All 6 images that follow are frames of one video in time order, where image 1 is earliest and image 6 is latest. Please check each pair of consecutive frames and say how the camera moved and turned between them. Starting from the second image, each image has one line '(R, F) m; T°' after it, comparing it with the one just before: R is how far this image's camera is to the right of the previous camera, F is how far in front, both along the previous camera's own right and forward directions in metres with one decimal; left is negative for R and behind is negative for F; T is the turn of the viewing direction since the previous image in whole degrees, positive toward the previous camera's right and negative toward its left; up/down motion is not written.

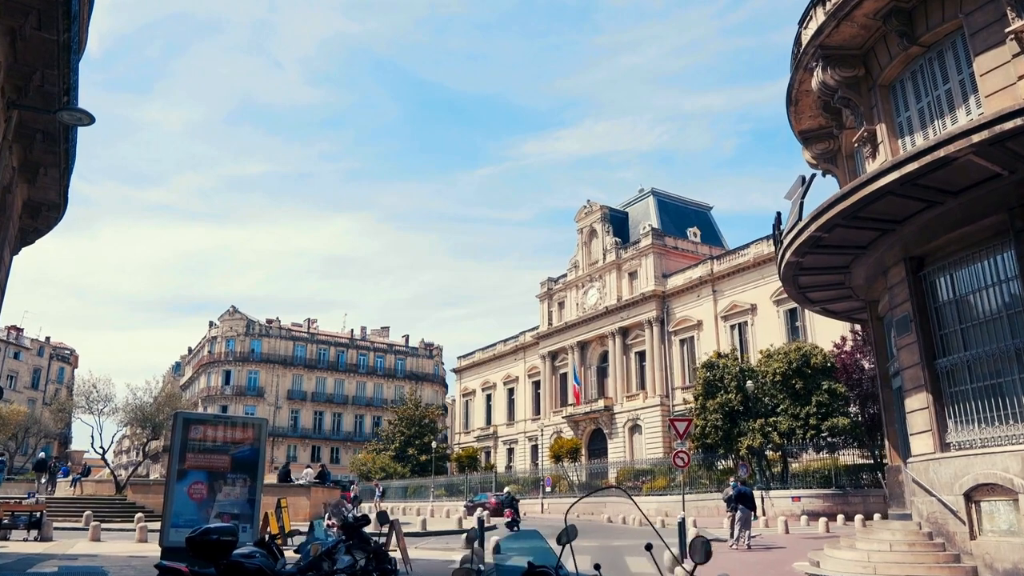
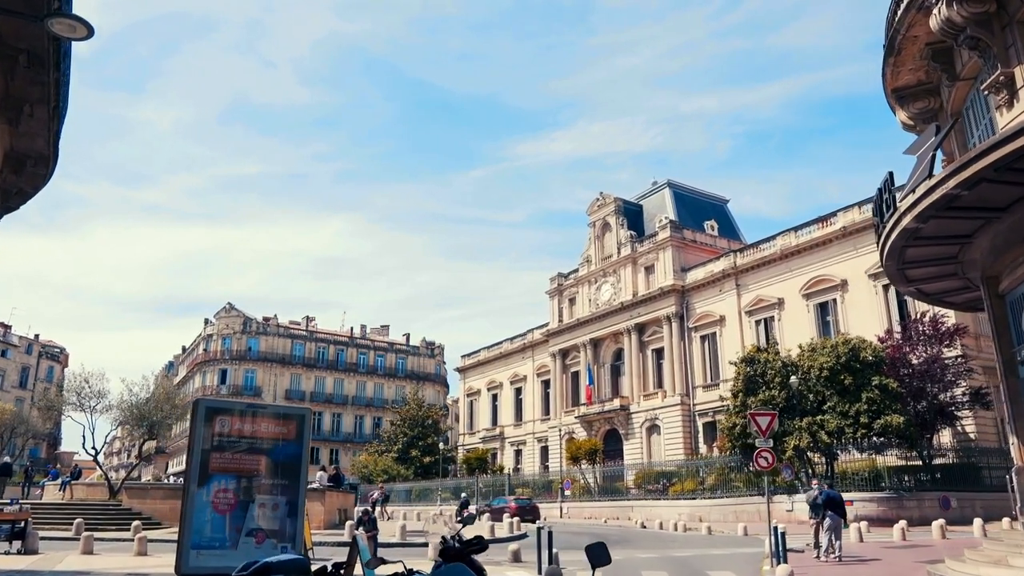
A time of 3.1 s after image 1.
(-1.2, +2.1) m; +1°
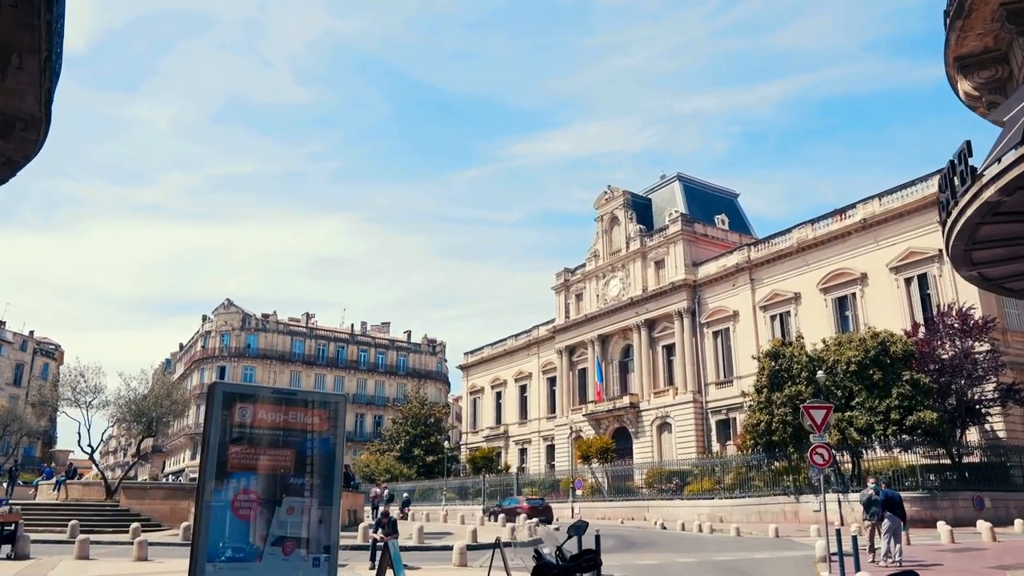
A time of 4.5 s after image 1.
(-0.6, +1.1) m; 0°
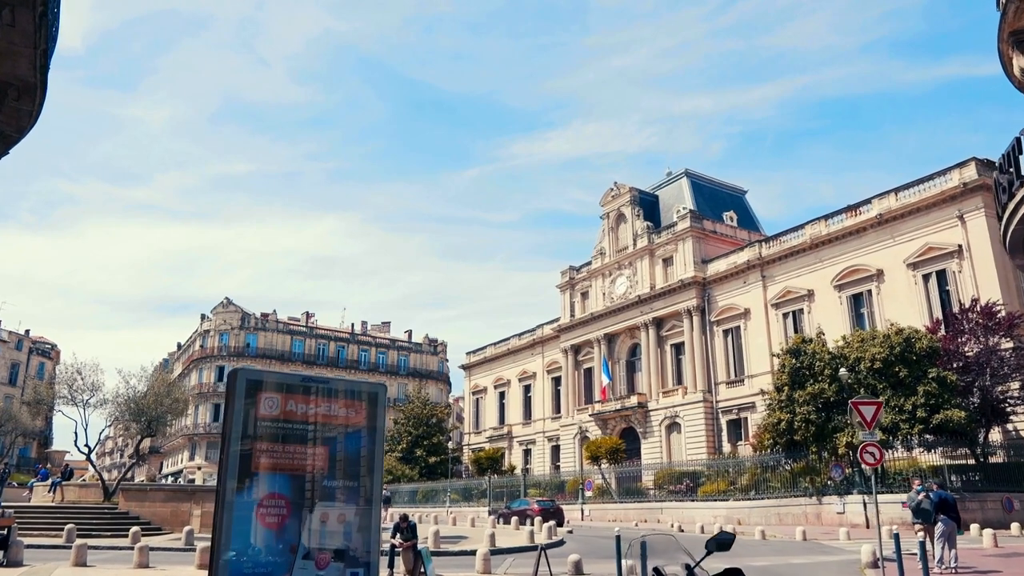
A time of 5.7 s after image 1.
(-0.5, +0.9) m; 0°
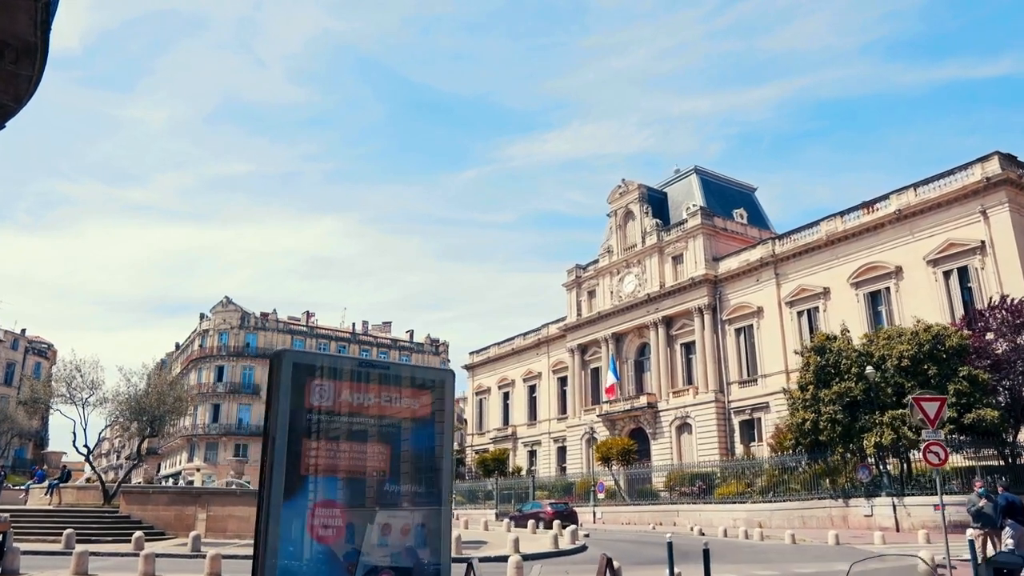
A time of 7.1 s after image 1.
(-0.6, +0.9) m; 0°
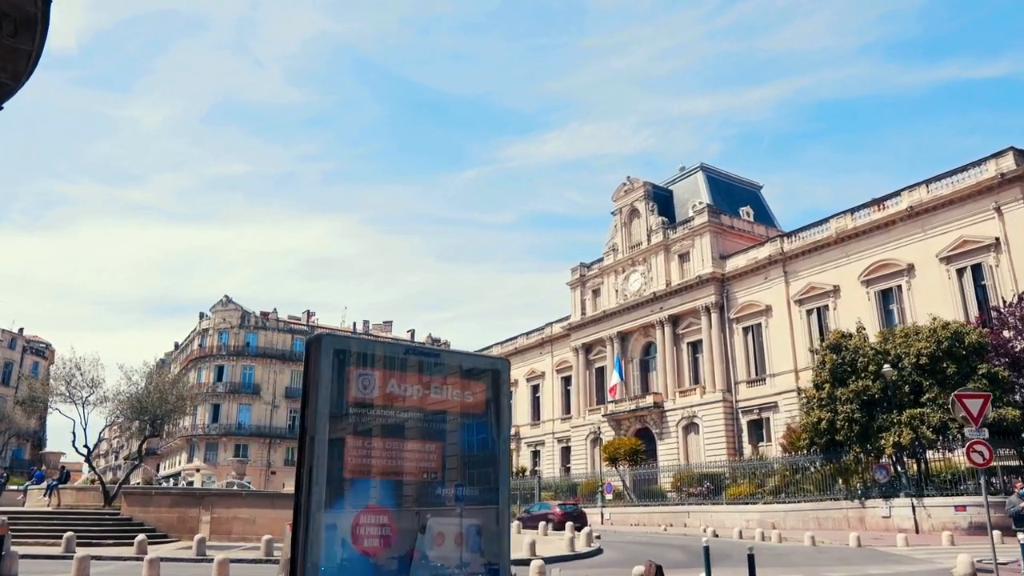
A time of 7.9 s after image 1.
(-0.4, +0.5) m; 0°
